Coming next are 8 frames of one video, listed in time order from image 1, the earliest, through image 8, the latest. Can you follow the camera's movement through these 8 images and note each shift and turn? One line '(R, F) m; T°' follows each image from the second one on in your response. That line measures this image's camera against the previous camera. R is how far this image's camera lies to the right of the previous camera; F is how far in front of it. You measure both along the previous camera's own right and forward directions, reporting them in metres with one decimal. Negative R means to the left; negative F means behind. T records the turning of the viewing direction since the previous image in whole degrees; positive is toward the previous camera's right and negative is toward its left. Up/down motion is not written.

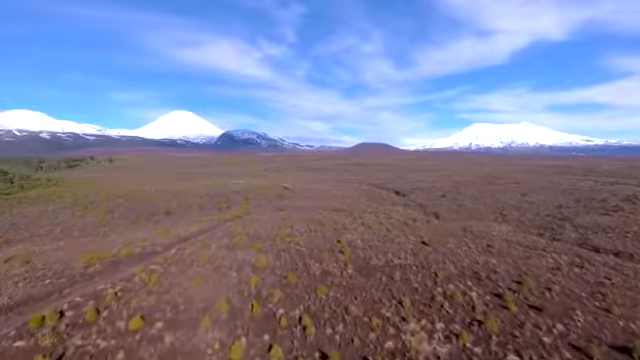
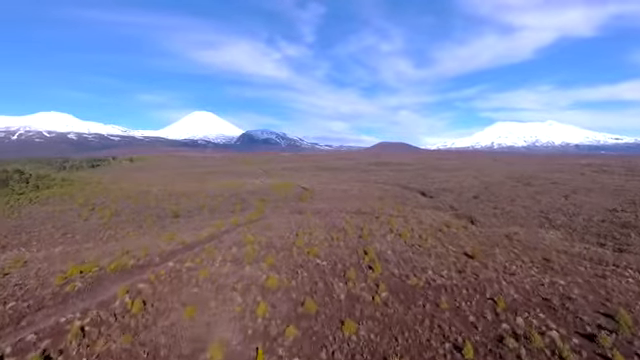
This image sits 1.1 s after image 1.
(-0.3, +3.9) m; -3°
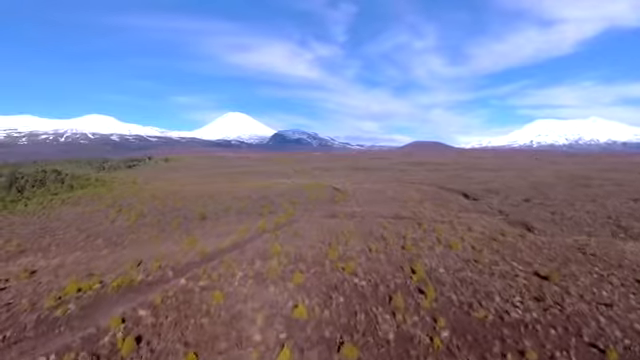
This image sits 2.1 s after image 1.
(-0.3, +3.4) m; -5°
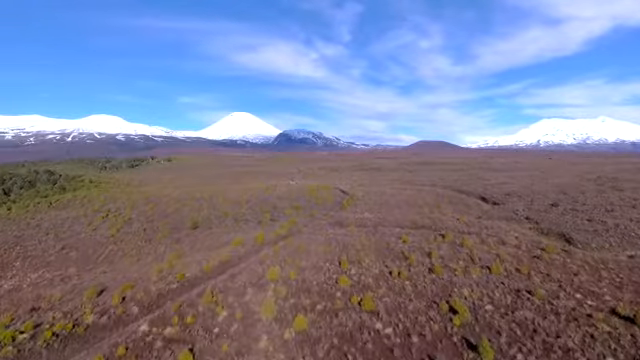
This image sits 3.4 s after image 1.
(-0.2, +4.4) m; -1°
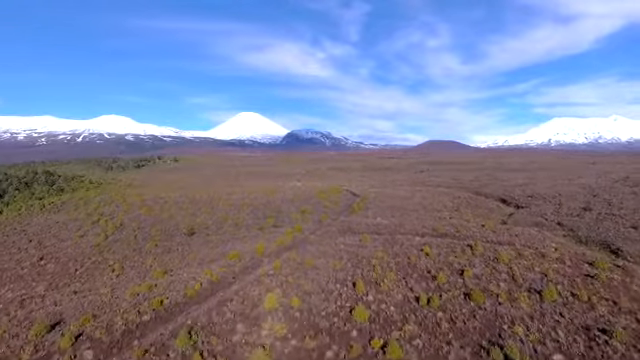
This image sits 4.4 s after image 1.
(-0.1, +3.5) m; -1°
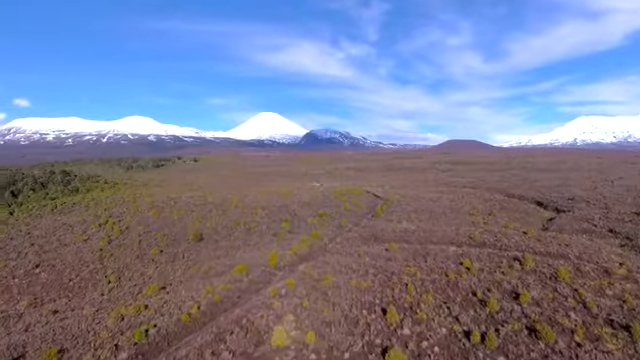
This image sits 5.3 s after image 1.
(-0.1, +3.1) m; -3°
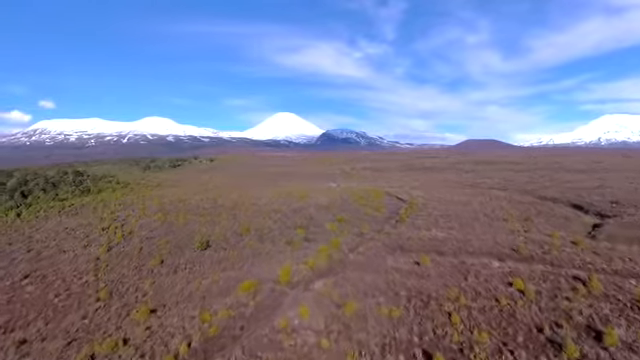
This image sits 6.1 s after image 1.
(-0.2, +3.1) m; -2°
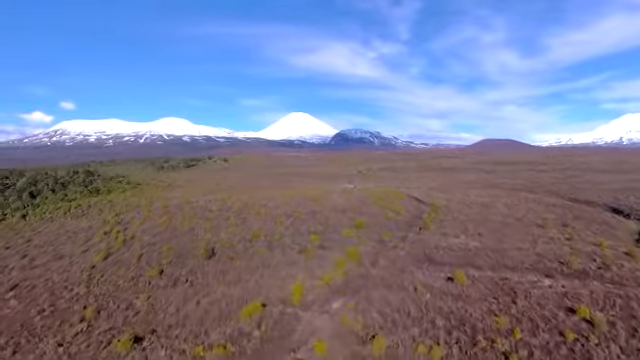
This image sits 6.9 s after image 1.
(-0.2, +2.6) m; -2°
